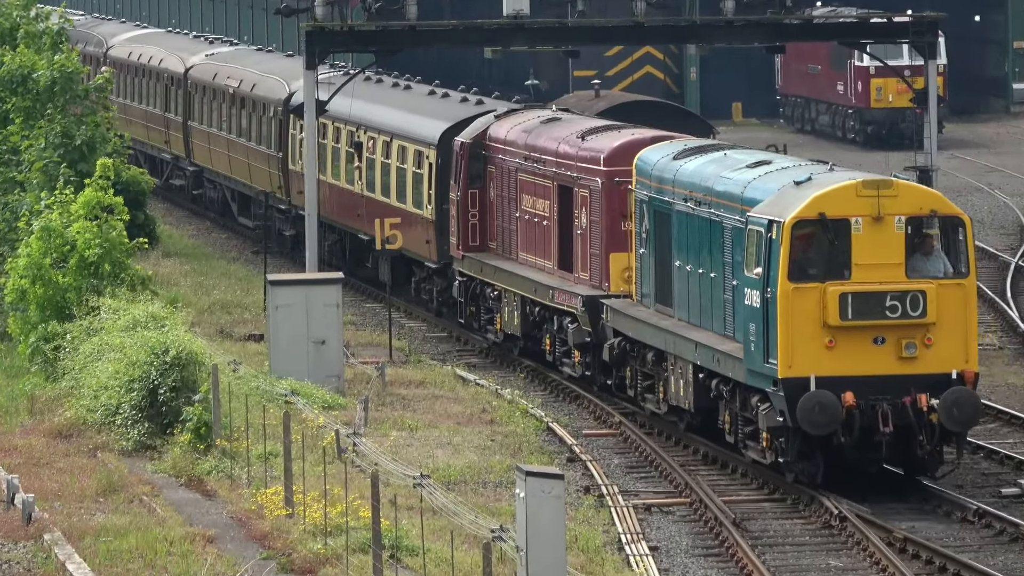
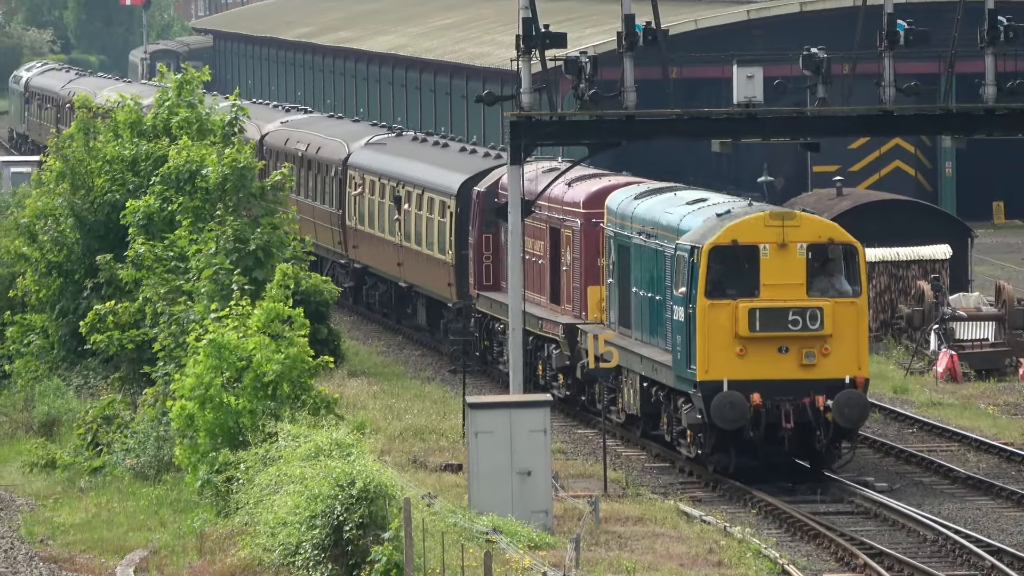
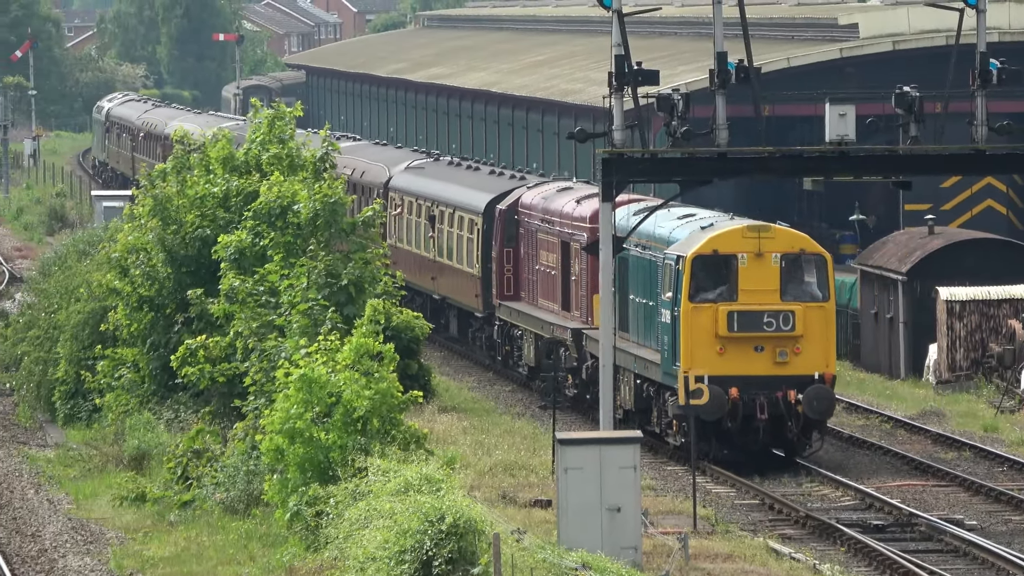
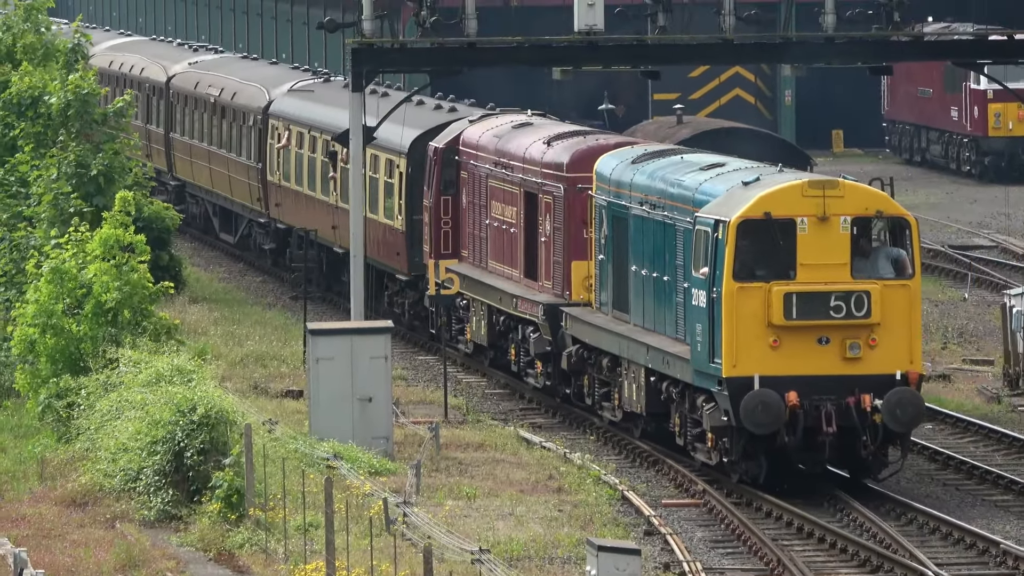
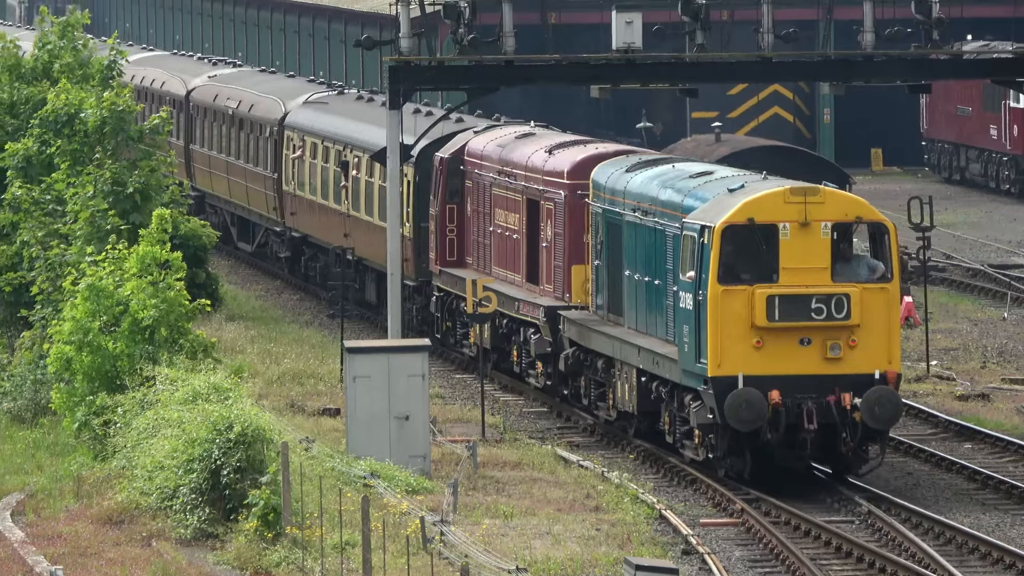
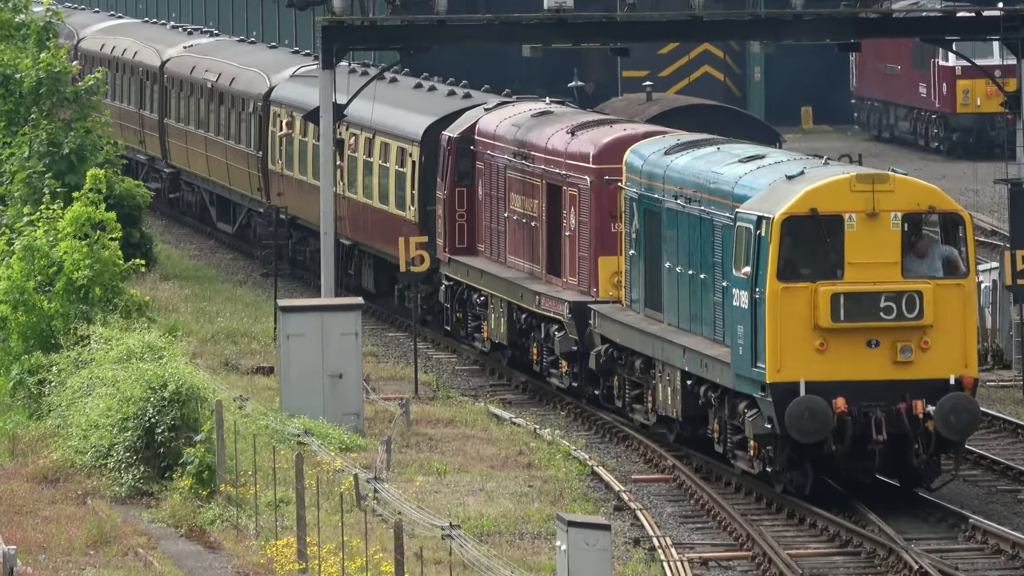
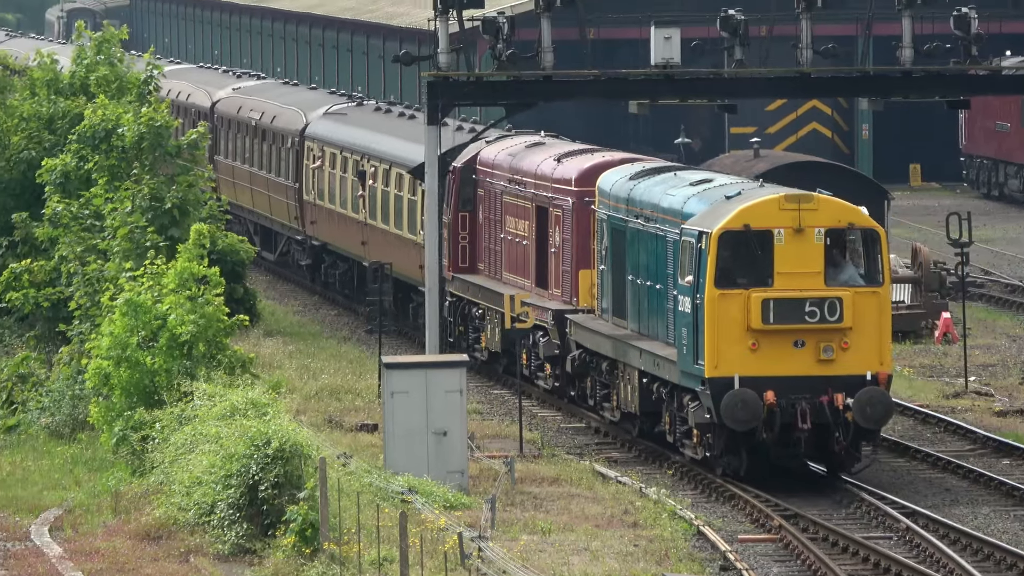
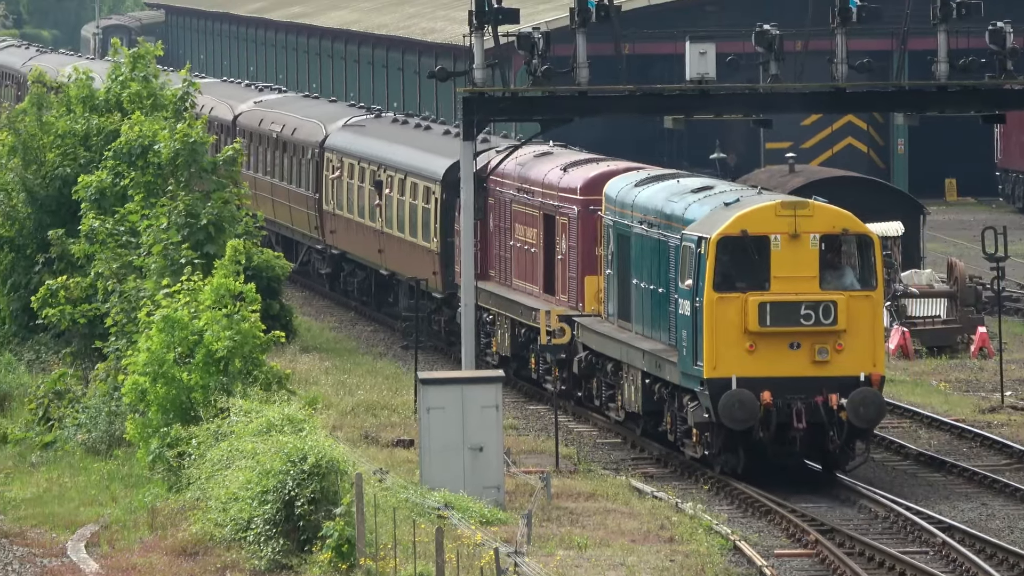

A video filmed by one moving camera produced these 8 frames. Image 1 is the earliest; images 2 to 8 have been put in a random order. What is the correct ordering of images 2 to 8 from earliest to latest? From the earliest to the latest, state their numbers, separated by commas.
6, 4, 5, 7, 8, 2, 3
